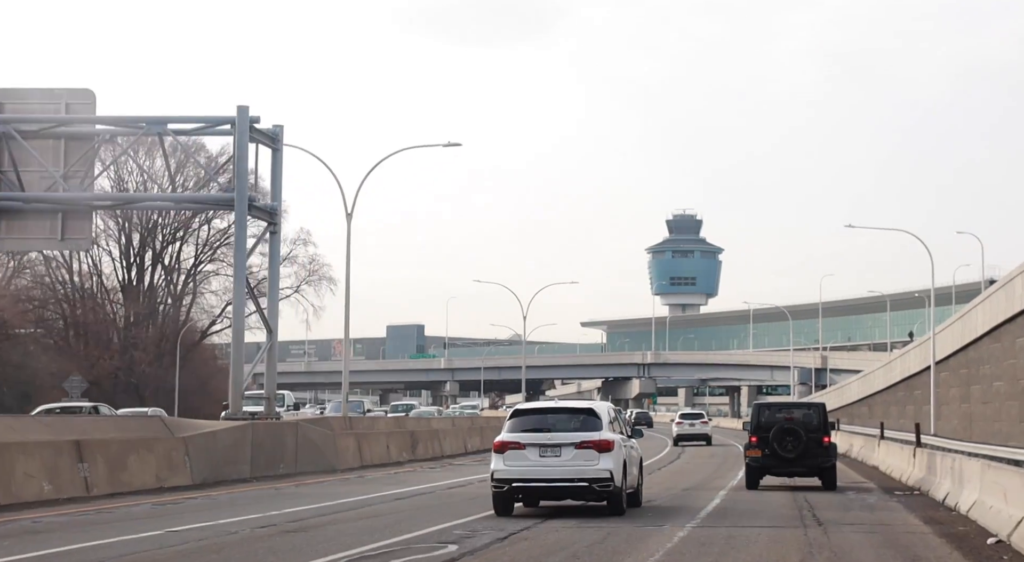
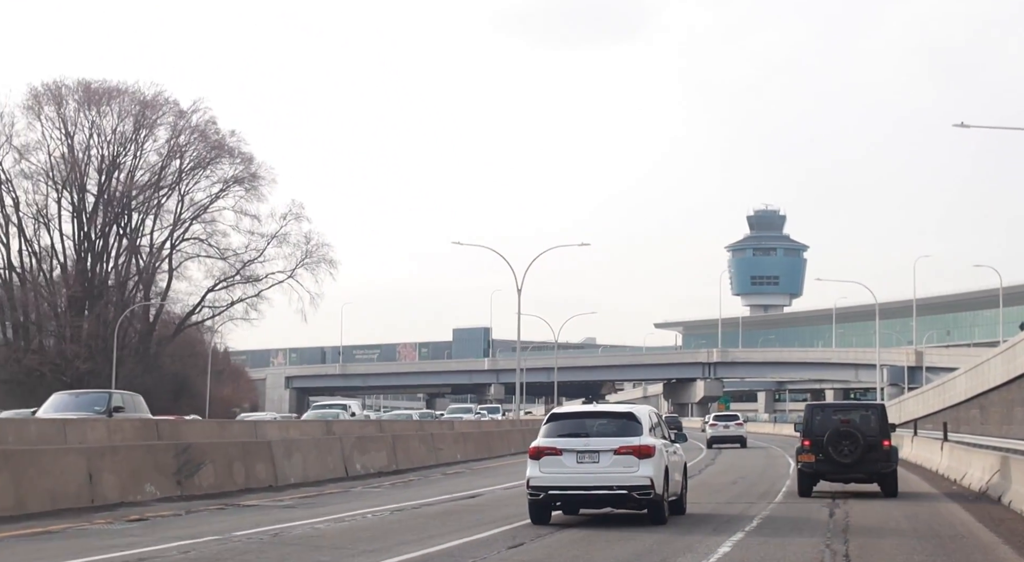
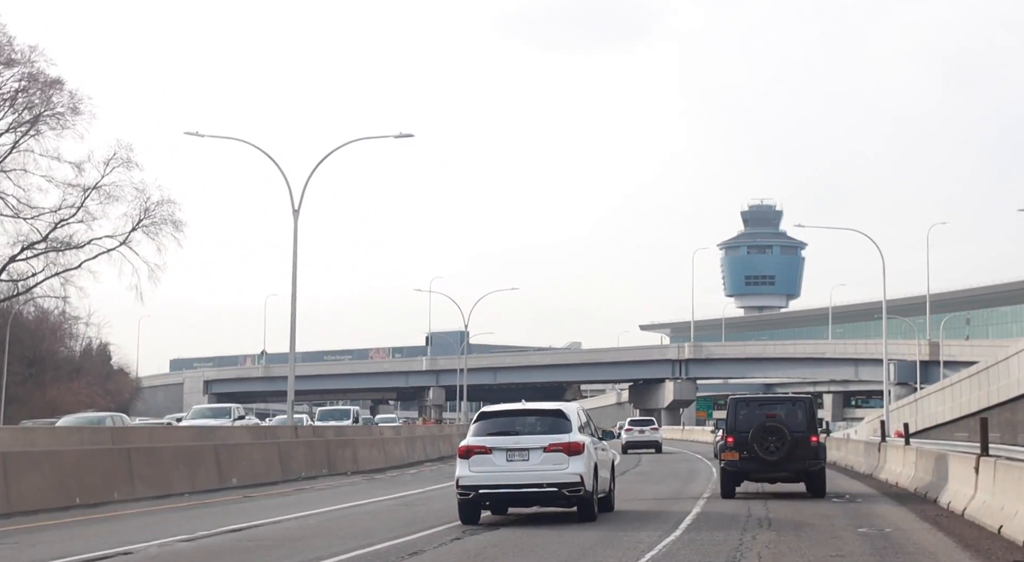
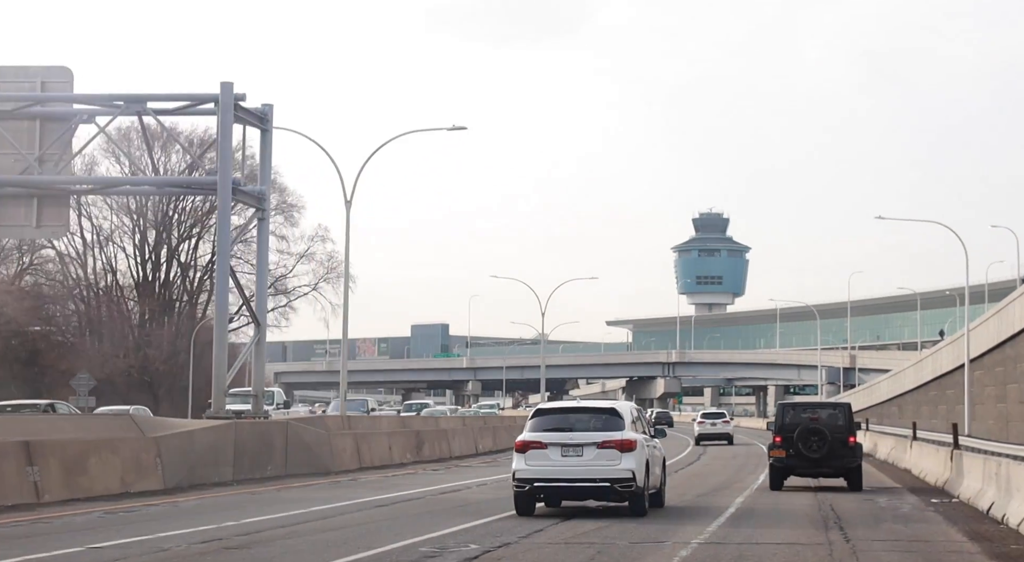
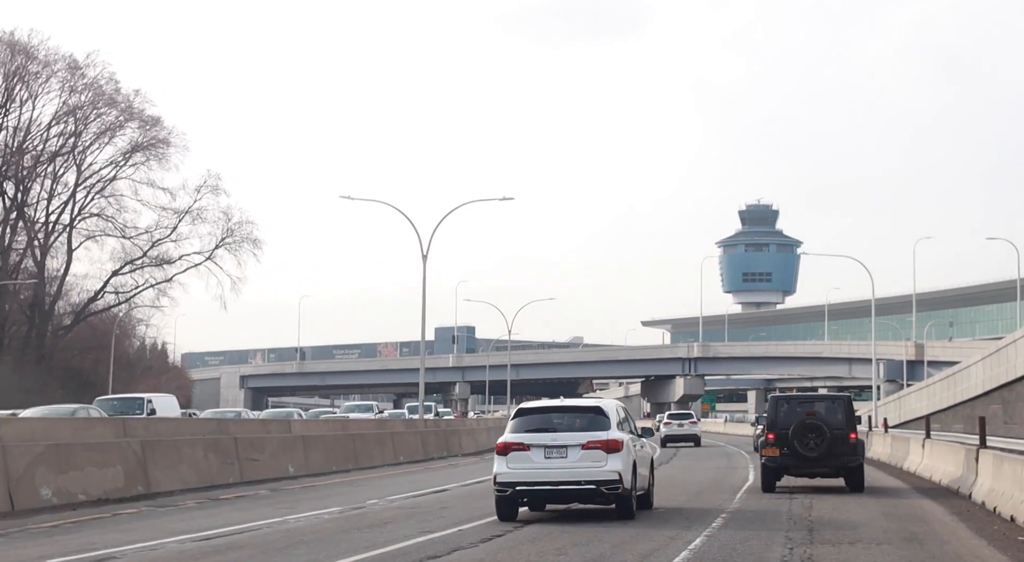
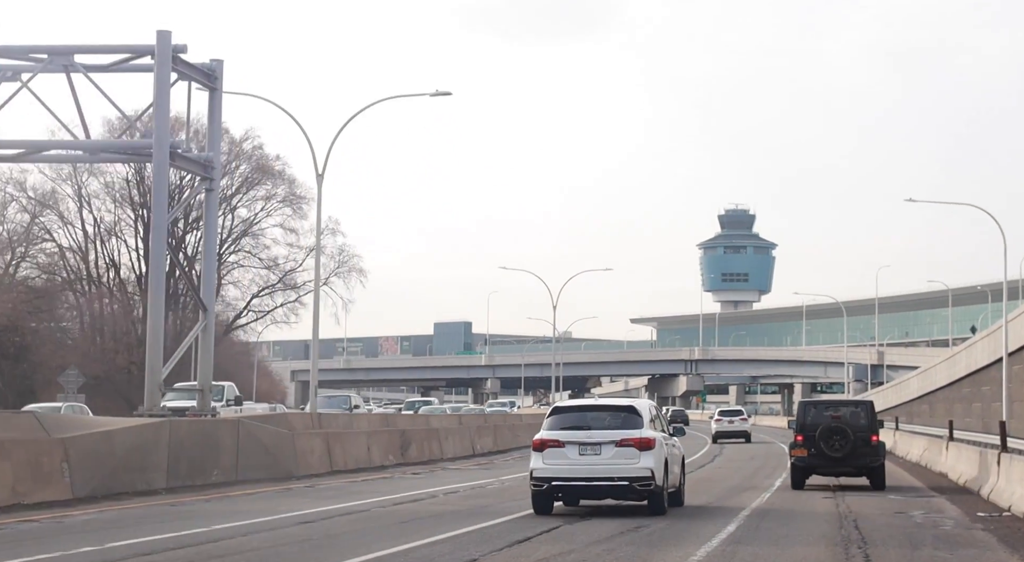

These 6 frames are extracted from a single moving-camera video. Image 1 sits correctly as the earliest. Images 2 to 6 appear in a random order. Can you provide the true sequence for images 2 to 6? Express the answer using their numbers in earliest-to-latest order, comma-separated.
4, 6, 2, 5, 3
